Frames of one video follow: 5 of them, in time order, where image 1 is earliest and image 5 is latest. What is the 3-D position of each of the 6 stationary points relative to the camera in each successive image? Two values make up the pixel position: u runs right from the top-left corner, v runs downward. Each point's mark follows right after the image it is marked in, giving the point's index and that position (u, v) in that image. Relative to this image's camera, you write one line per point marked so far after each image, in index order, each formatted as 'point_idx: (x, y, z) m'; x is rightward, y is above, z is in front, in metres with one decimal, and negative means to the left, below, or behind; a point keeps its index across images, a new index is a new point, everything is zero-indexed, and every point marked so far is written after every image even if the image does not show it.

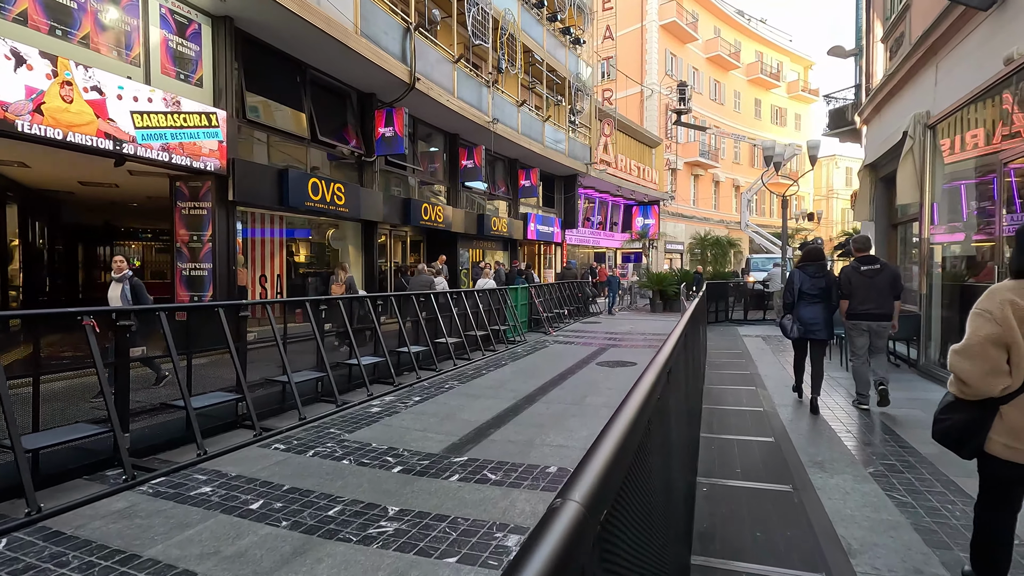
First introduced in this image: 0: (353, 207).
0: (-3.7, +1.9, +12.2) m
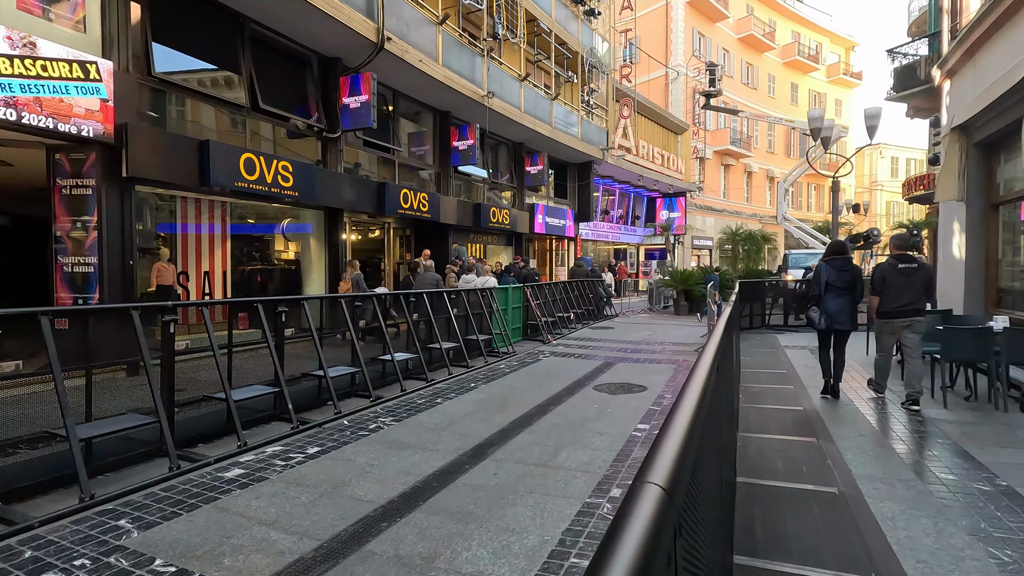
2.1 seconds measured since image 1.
0: (-3.9, +1.9, +10.1) m
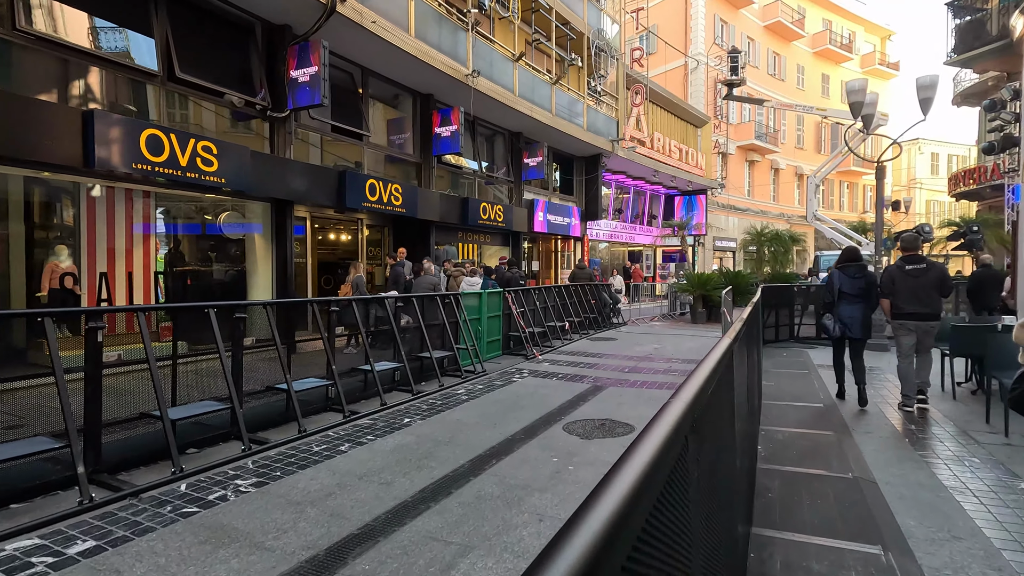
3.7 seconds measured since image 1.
0: (-4.4, +1.8, +8.6) m
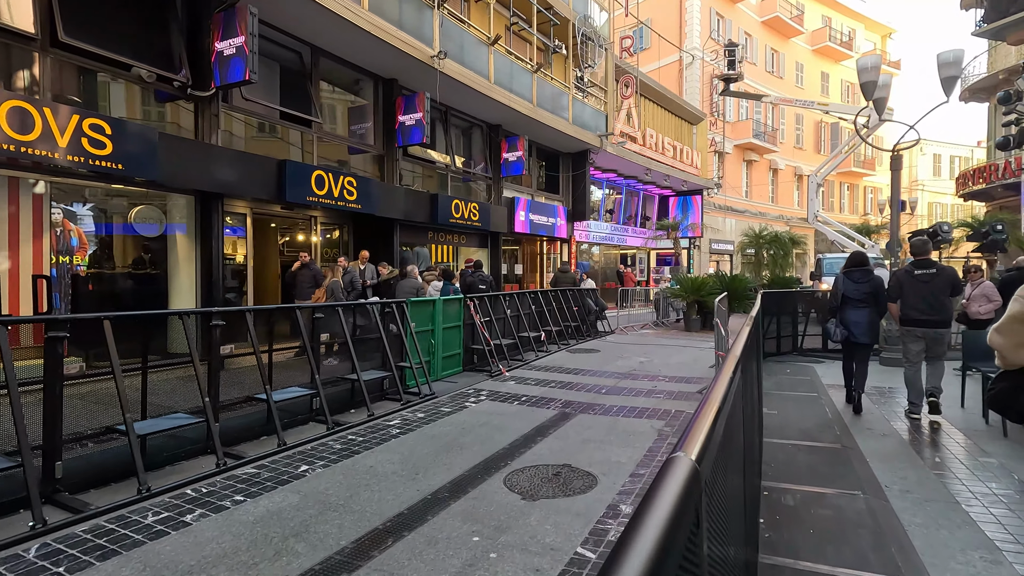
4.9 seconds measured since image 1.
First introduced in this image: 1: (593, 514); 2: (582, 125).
0: (-5.0, +1.7, +7.3) m
1: (+0.6, -1.6, +3.7) m
2: (+2.3, +5.3, +17.4) m
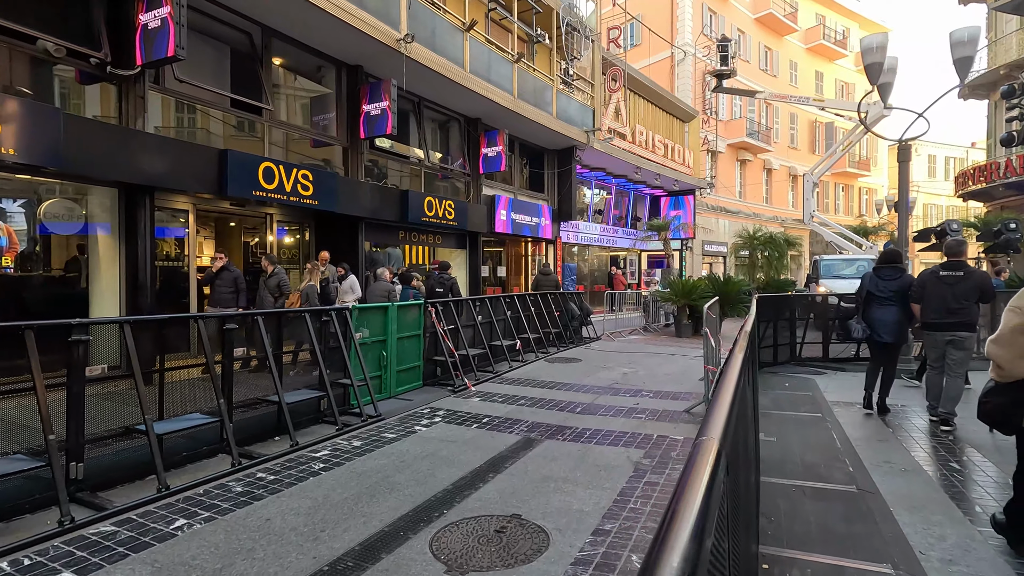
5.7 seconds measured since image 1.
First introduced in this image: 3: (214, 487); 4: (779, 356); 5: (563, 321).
0: (-5.5, +1.6, +6.3) m
1: (+0.1, -1.6, +2.8) m
2: (+1.7, +5.2, +16.5) m
3: (-2.3, -1.5, +4.1) m
4: (+4.7, -1.2, +9.4) m
5: (+1.1, -0.8, +12.2) m
